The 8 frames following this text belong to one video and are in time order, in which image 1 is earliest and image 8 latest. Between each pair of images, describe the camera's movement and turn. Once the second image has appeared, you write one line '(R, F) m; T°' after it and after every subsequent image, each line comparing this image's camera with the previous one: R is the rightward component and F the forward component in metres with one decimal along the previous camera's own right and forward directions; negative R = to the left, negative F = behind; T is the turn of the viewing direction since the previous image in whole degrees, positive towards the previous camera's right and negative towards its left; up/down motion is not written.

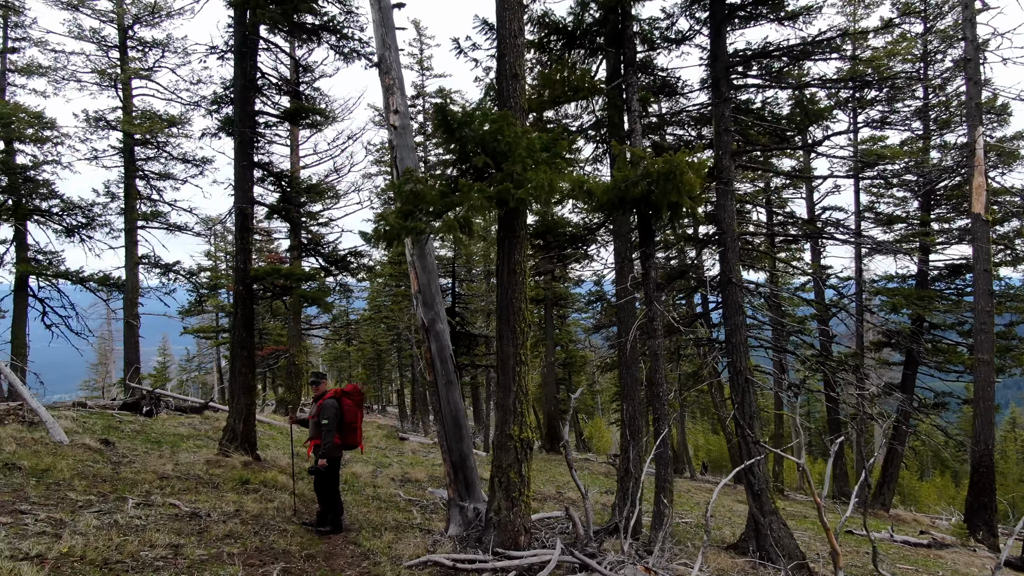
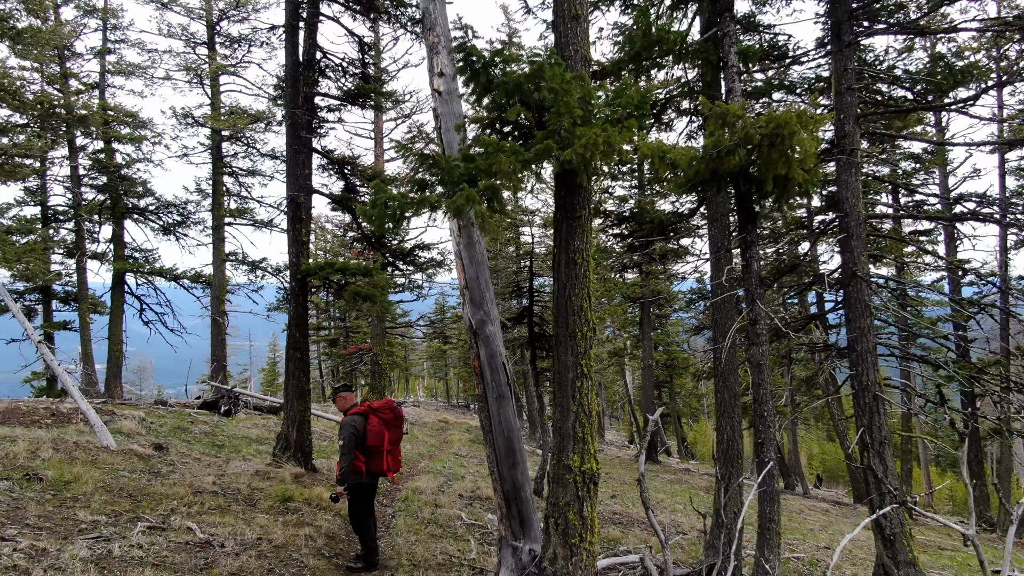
(+0.3, +1.2) m; -10°
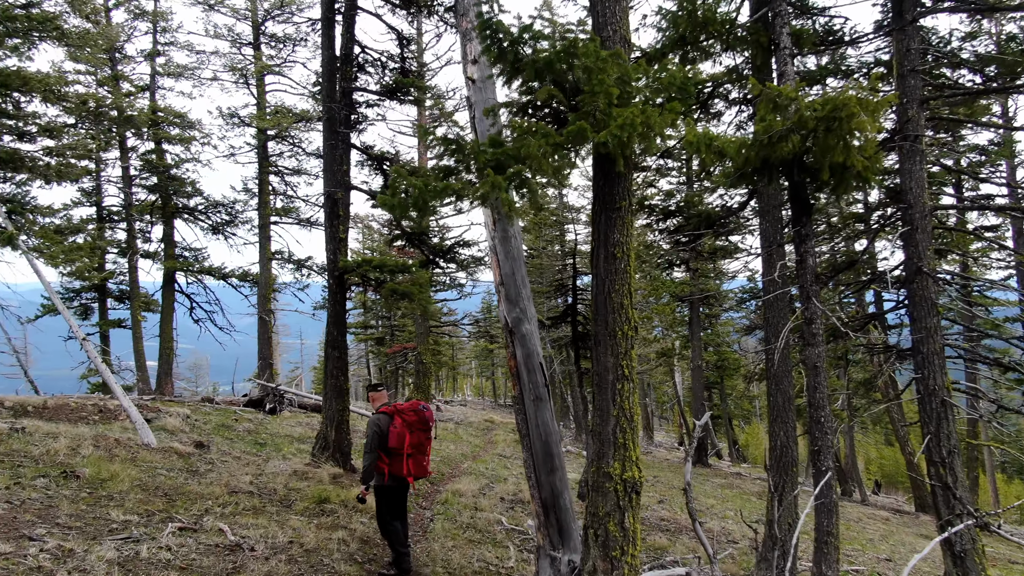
(0.0, +0.3) m; -5°
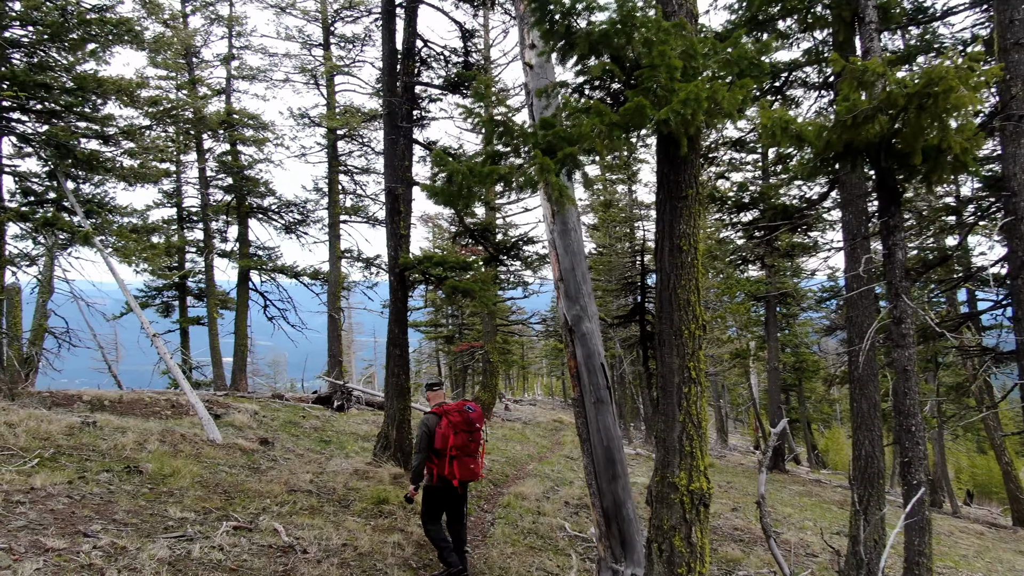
(0.0, +0.4) m; -6°
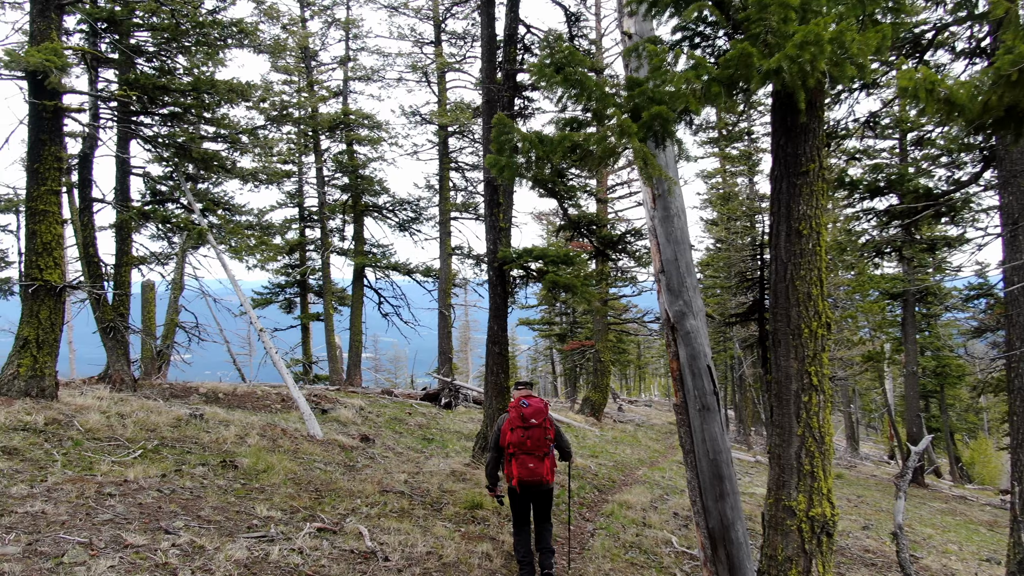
(0.0, +0.4) m; -10°
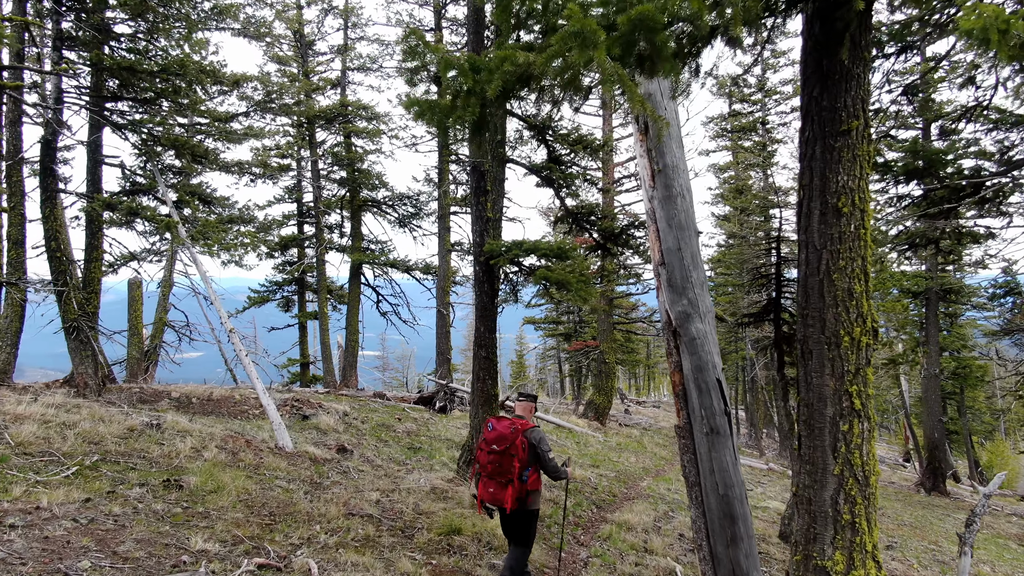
(+0.2, +0.6) m; -1°
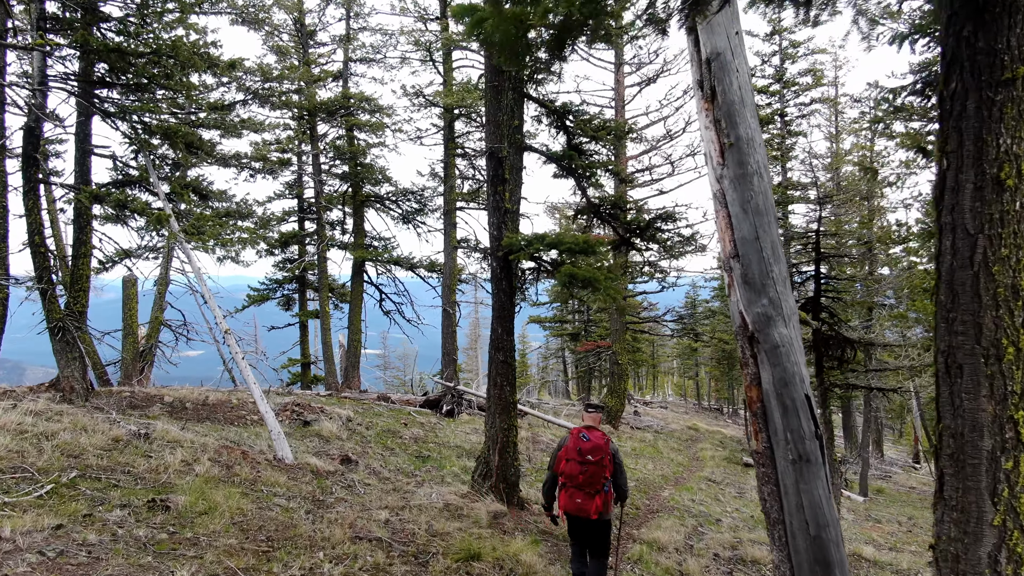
(-0.2, +0.5) m; 0°
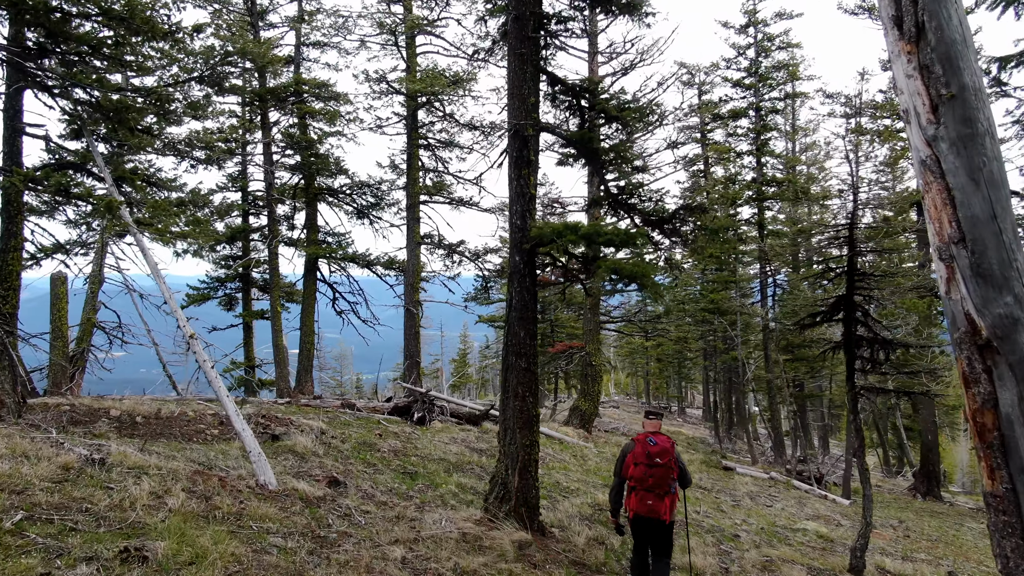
(-0.7, +0.5) m; +6°
